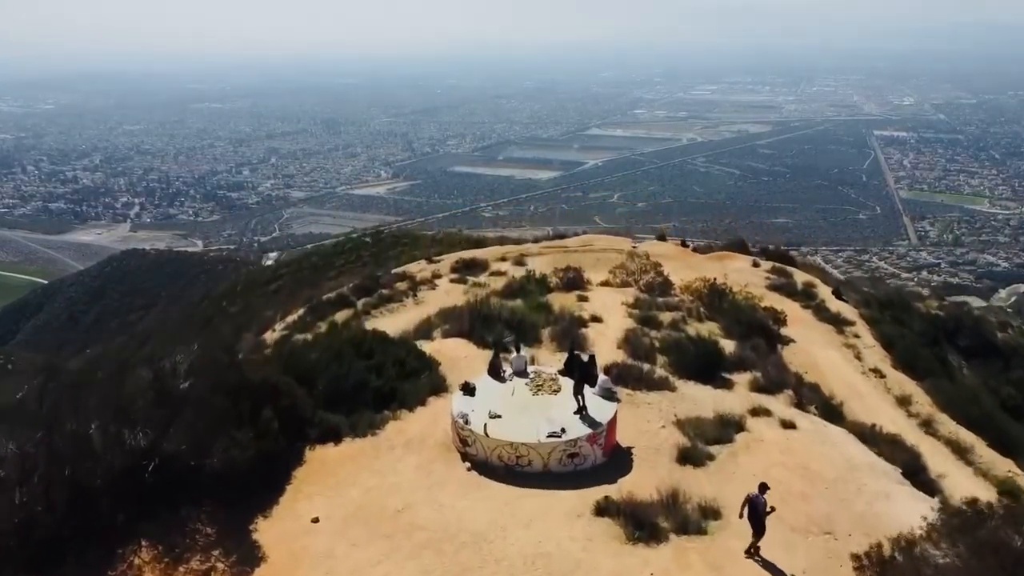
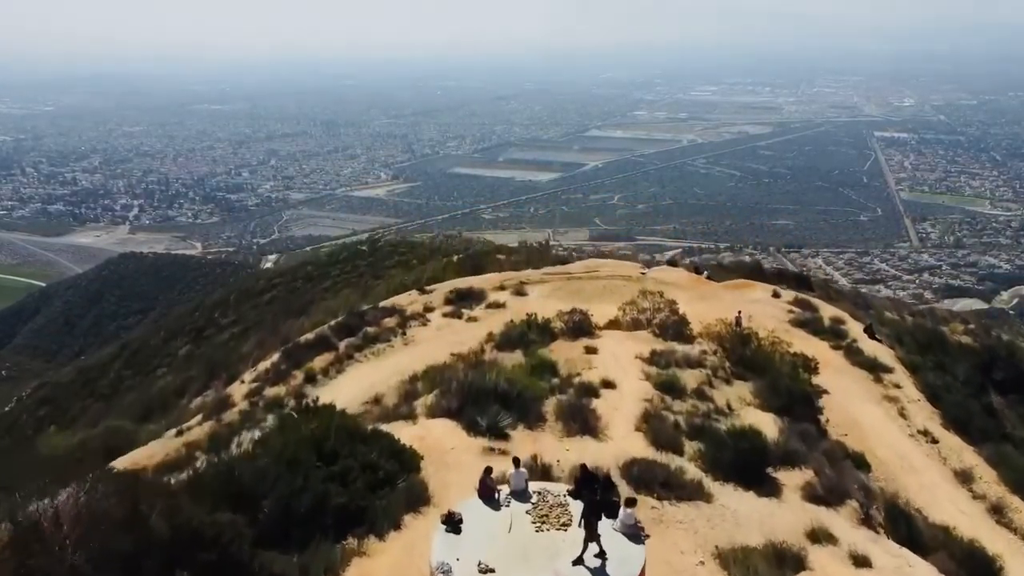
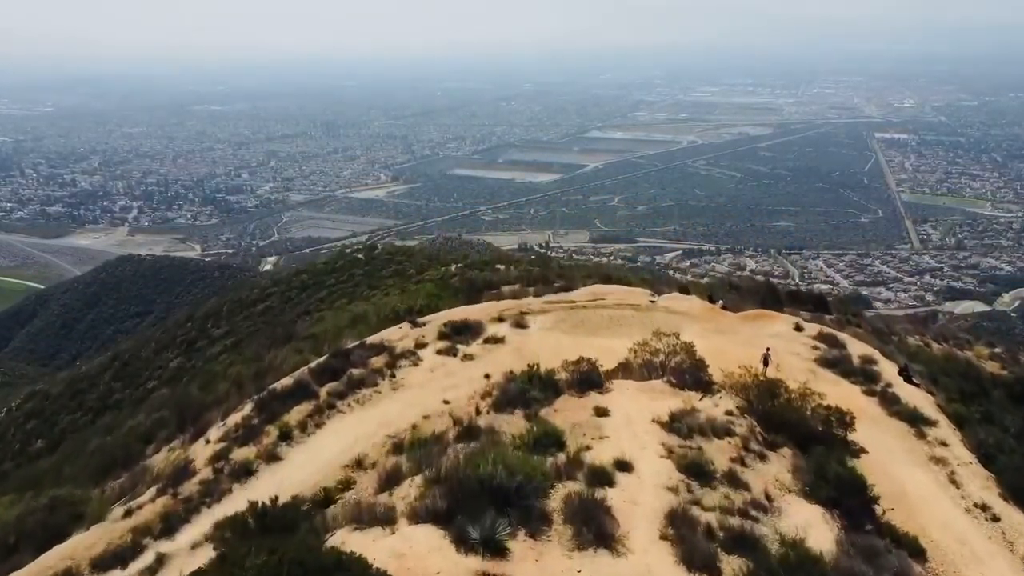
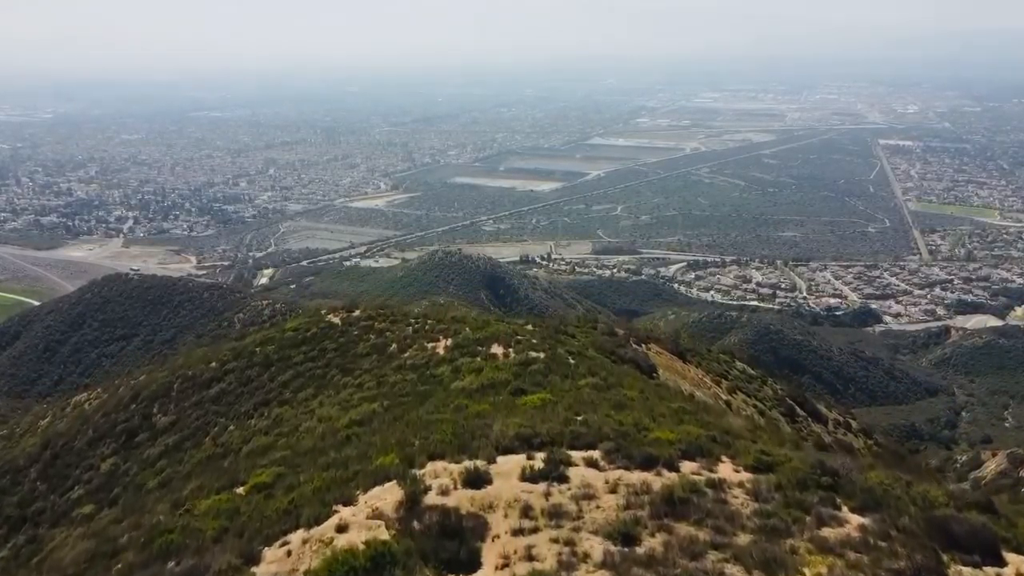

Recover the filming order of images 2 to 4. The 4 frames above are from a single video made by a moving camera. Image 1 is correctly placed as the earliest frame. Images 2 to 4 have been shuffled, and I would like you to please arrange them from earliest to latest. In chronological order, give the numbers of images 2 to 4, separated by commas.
2, 3, 4
